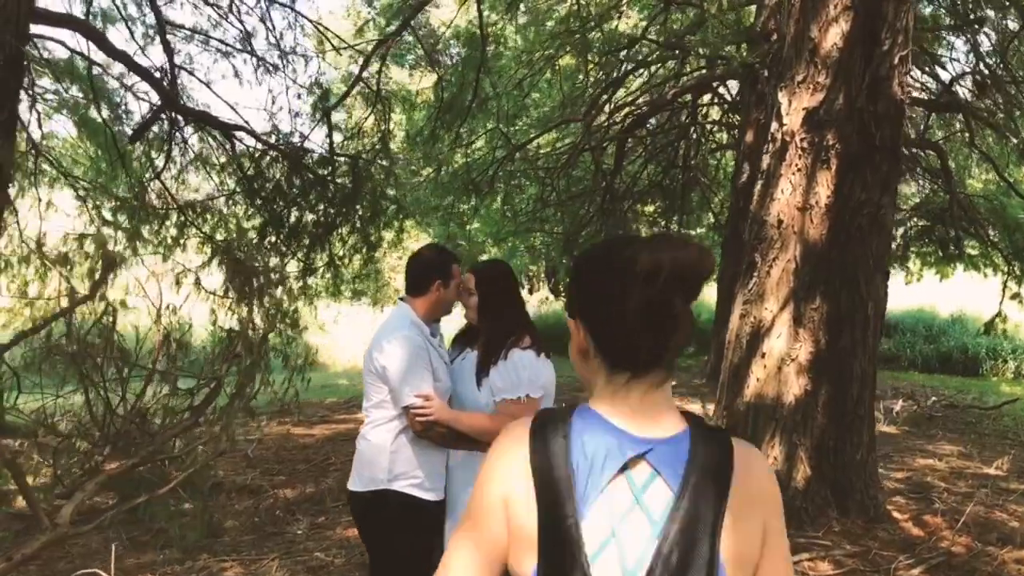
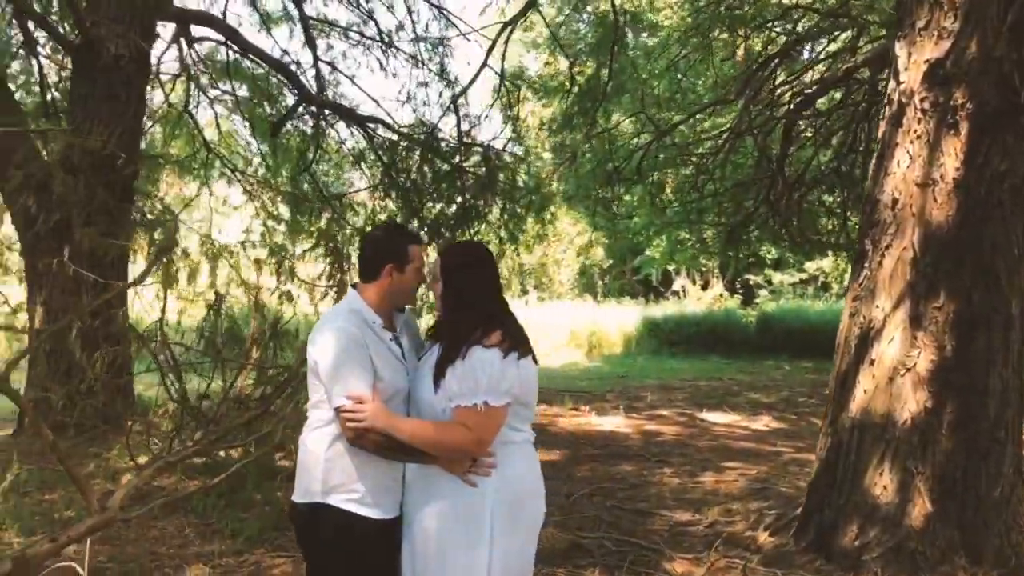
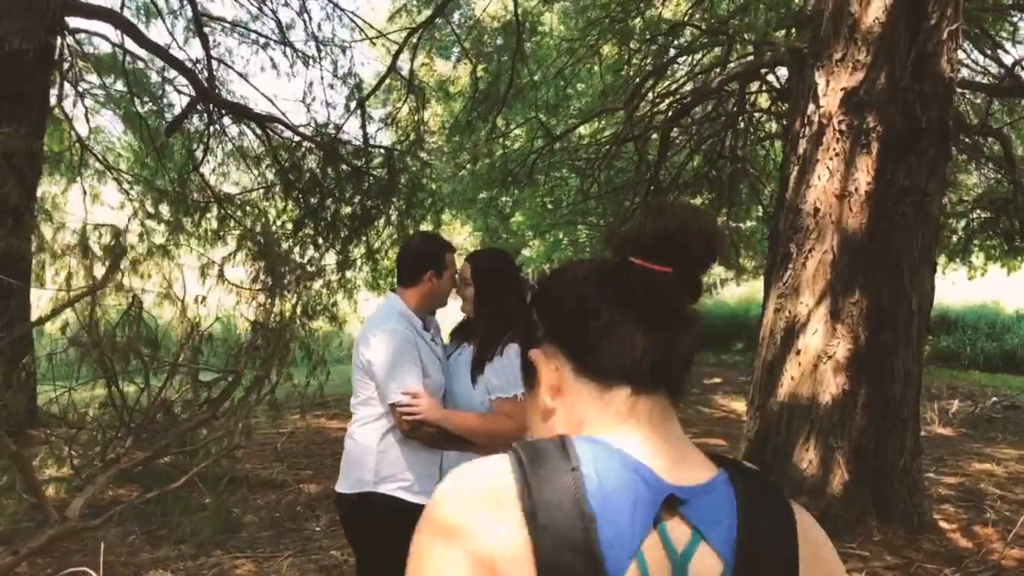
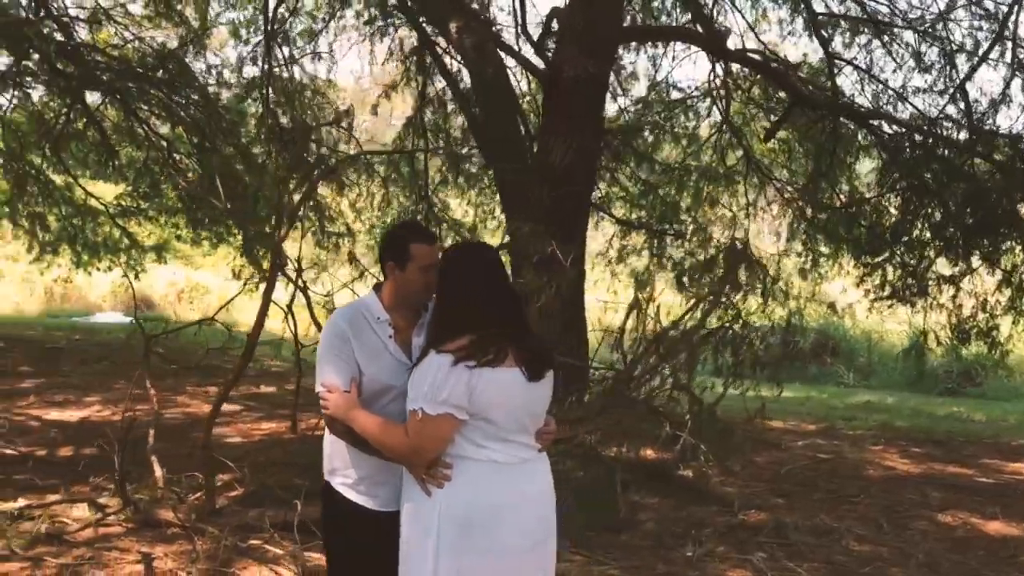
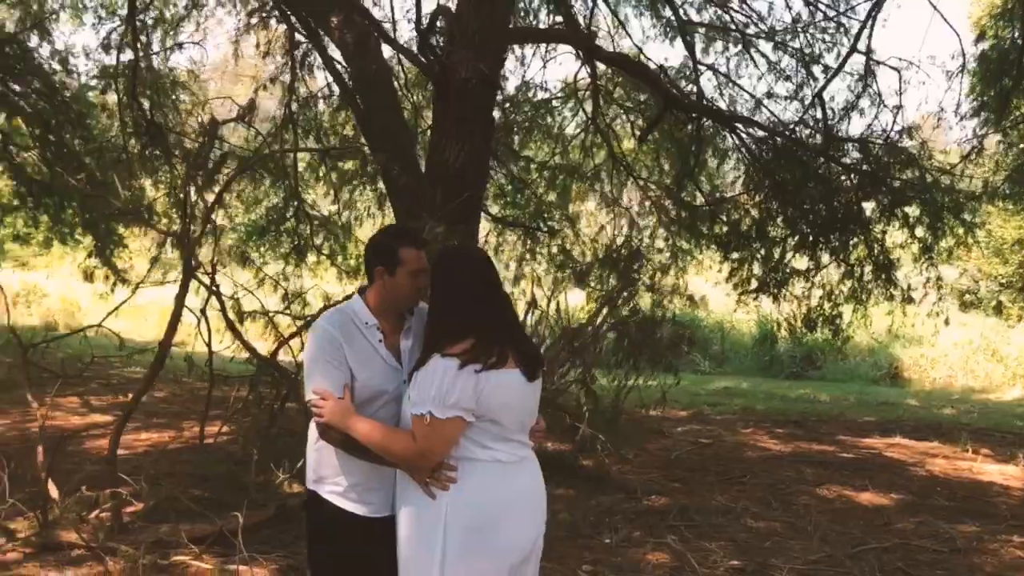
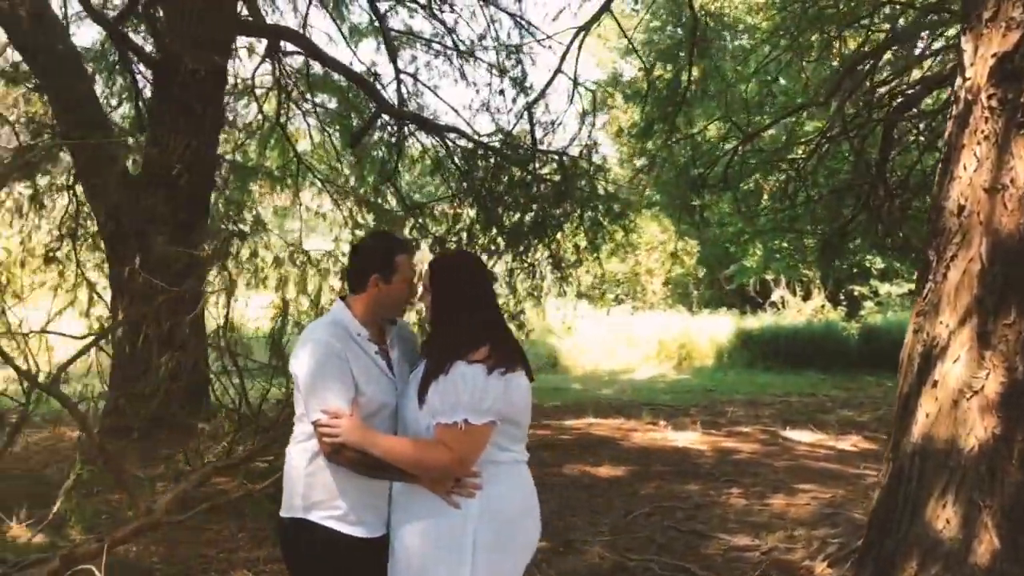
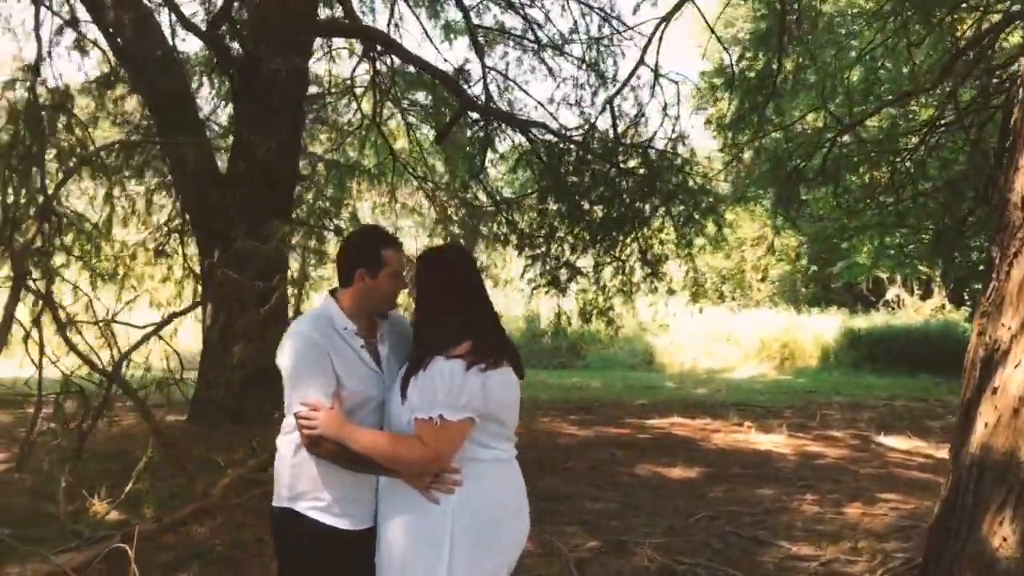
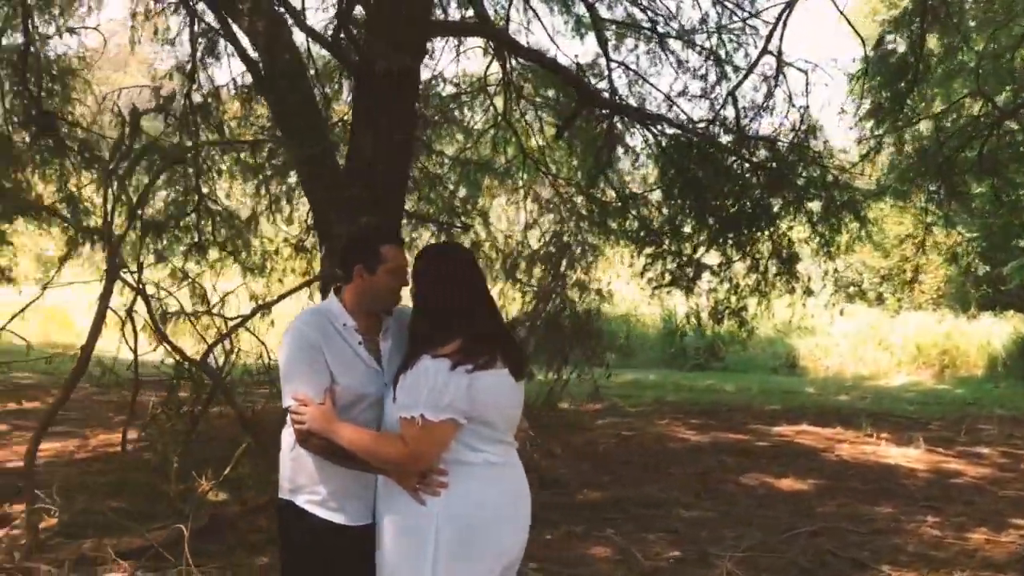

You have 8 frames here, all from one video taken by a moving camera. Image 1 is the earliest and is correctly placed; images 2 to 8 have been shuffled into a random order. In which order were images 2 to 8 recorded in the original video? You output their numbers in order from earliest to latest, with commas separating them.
3, 2, 6, 7, 8, 5, 4
